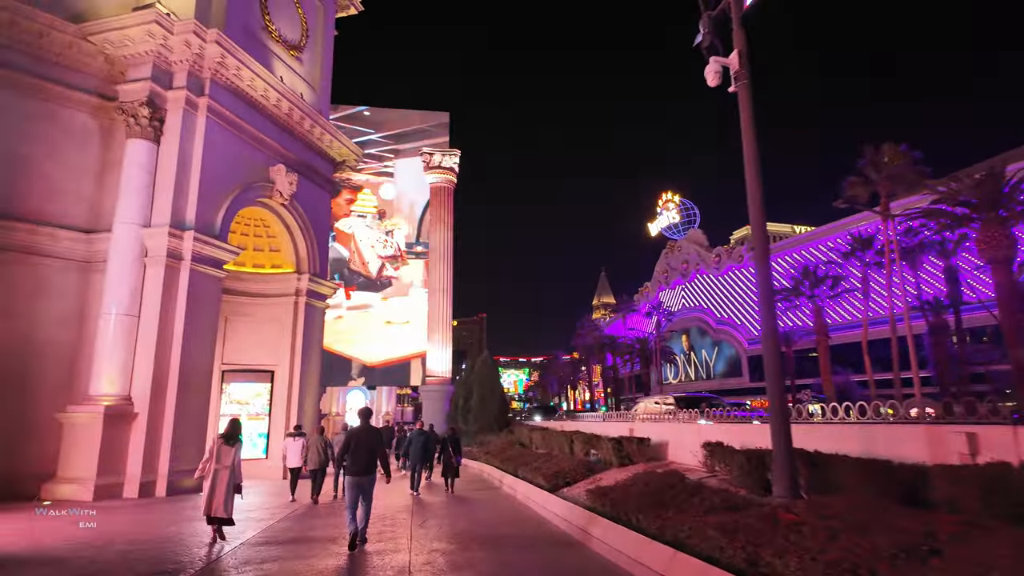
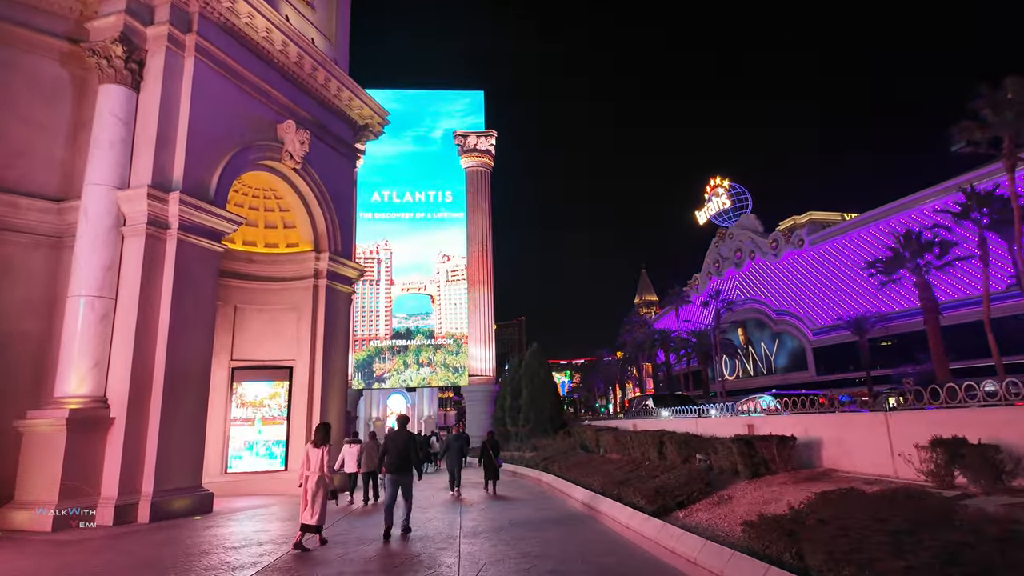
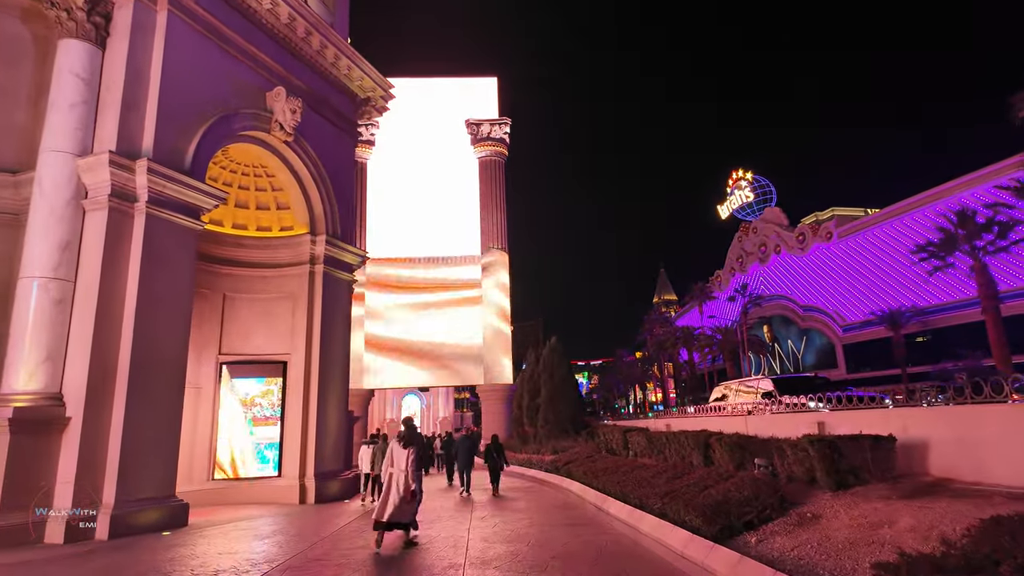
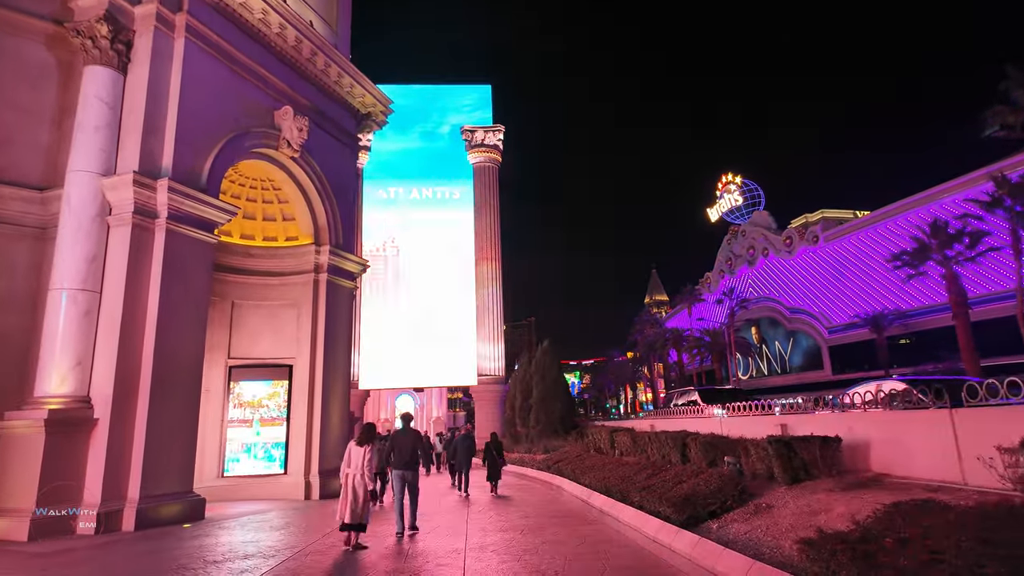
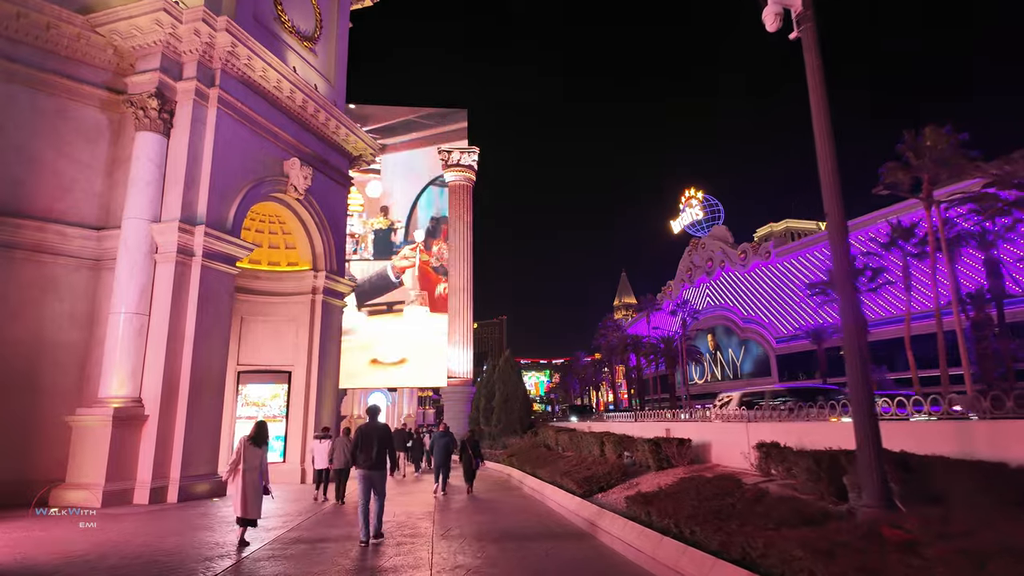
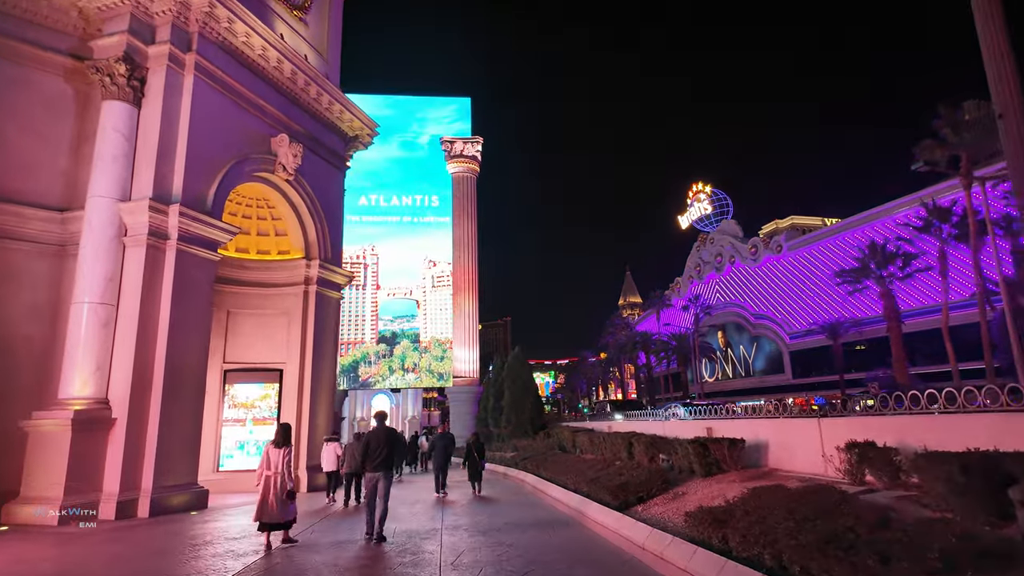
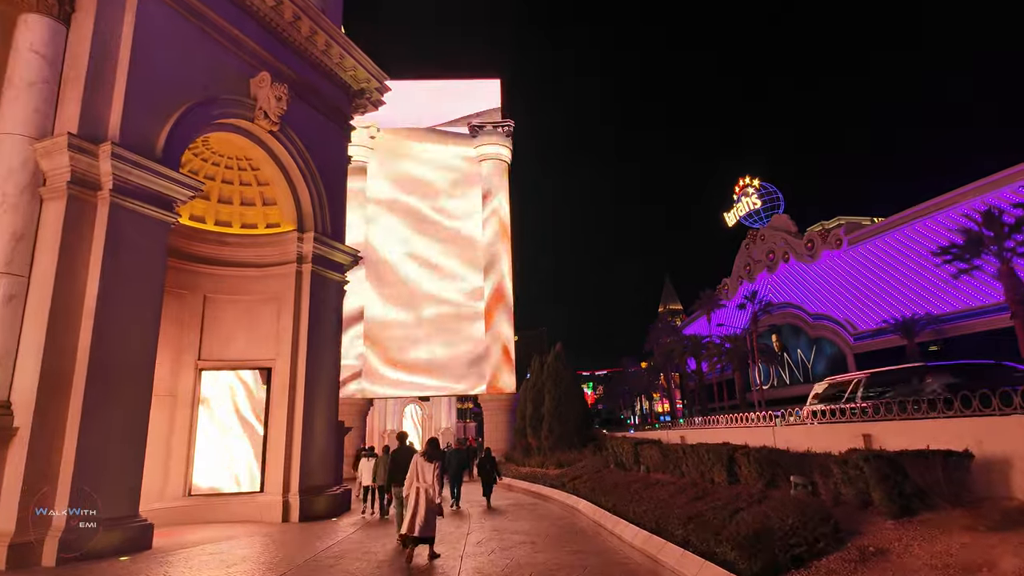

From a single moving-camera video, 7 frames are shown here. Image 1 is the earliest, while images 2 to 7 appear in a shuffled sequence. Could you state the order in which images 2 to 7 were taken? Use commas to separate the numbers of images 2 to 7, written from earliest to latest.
5, 6, 2, 4, 3, 7
